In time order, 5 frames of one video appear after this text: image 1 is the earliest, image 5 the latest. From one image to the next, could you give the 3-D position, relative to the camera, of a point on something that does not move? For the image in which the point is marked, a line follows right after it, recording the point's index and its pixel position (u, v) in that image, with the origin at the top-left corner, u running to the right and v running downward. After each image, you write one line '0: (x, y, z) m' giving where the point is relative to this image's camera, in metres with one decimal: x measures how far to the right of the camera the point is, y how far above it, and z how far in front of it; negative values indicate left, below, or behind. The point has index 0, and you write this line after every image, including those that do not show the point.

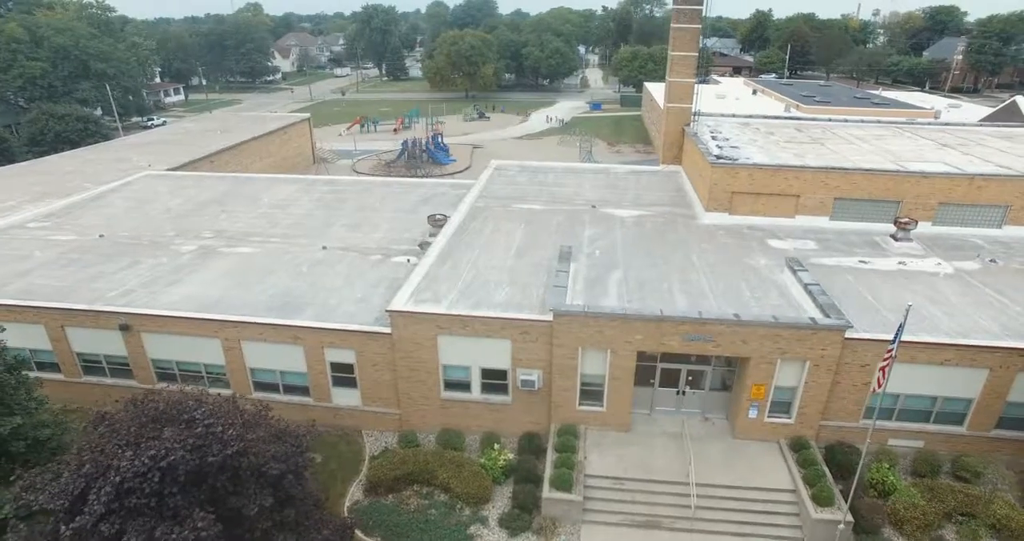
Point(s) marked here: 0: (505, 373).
0: (+0.1, -2.7, +15.5) m
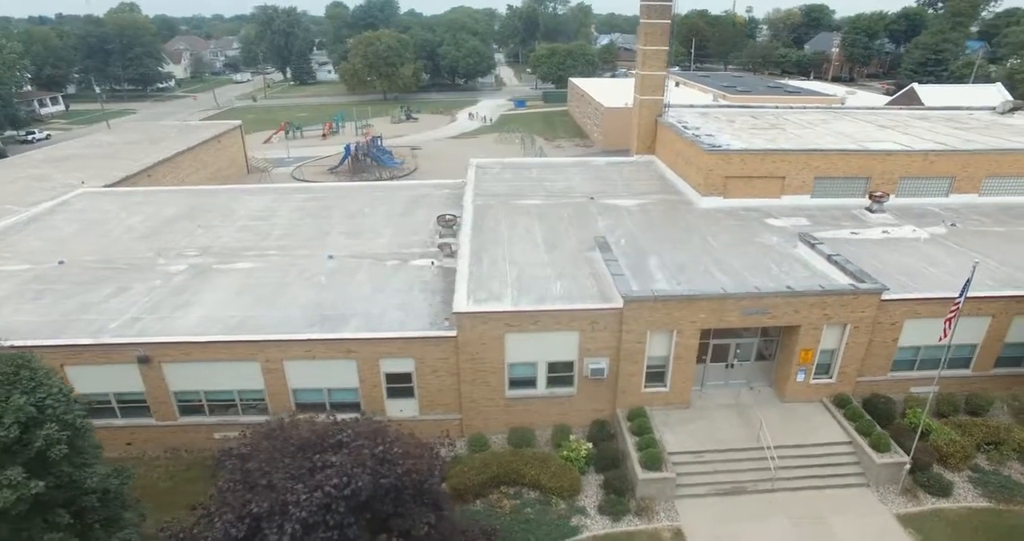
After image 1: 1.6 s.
0: (+1.8, -2.5, +15.7) m
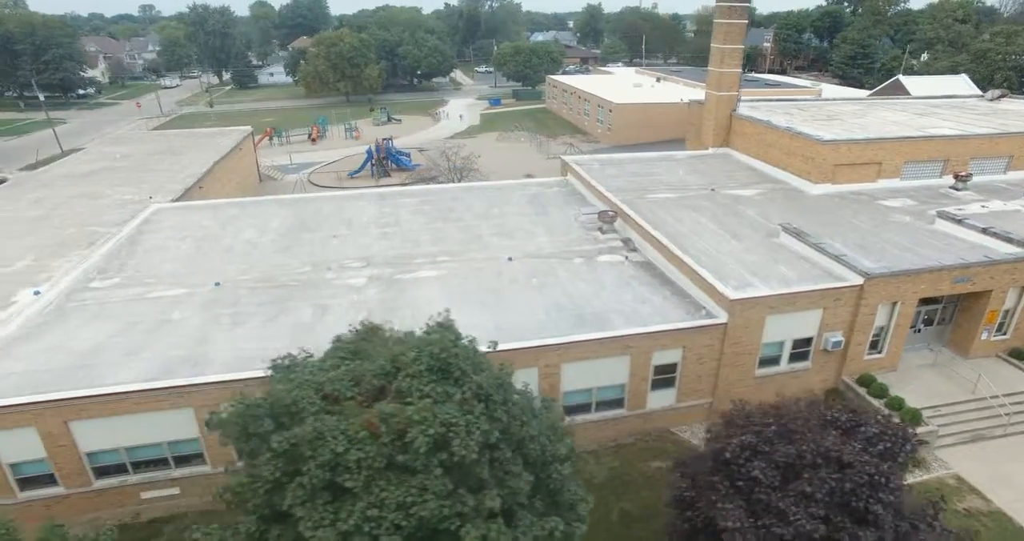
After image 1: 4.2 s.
0: (+8.8, -2.1, +16.9) m
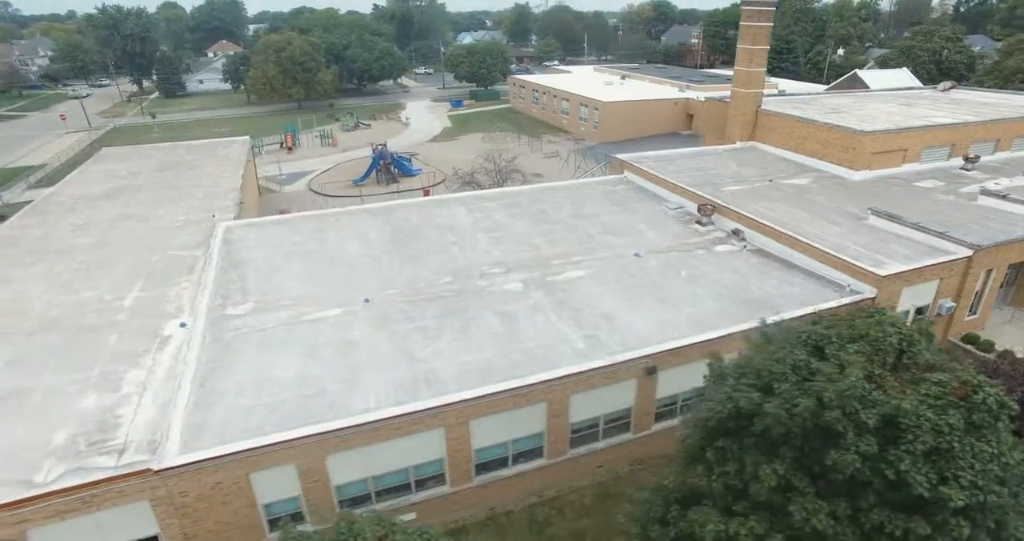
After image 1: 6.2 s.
0: (+14.0, -1.2, +19.2) m
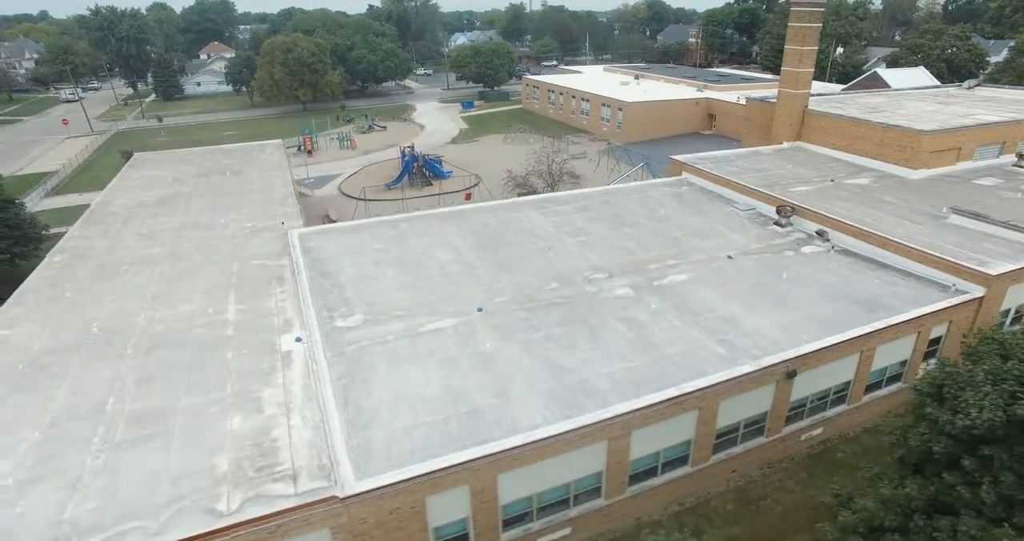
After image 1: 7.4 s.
0: (+17.5, -1.2, +19.4) m
